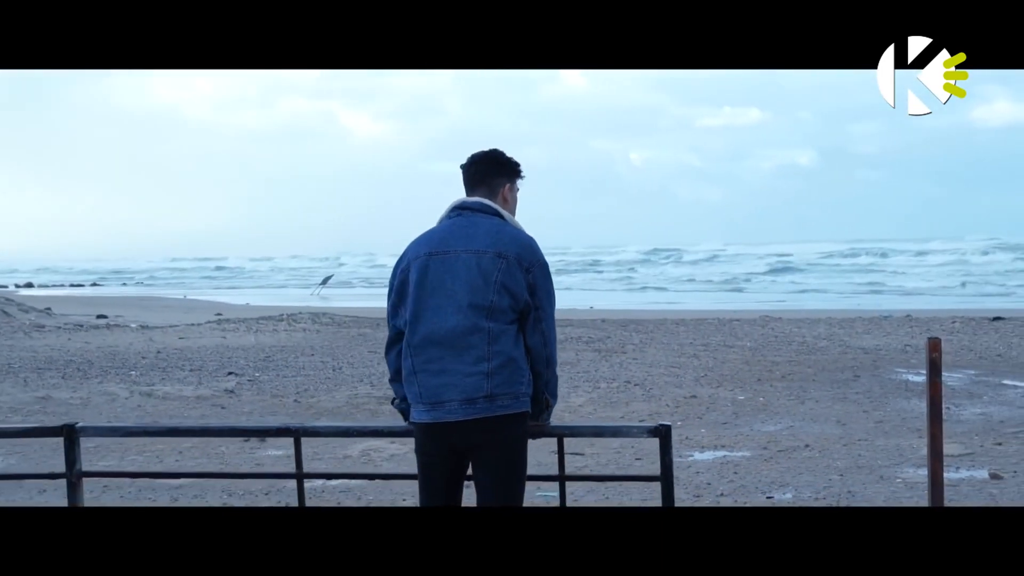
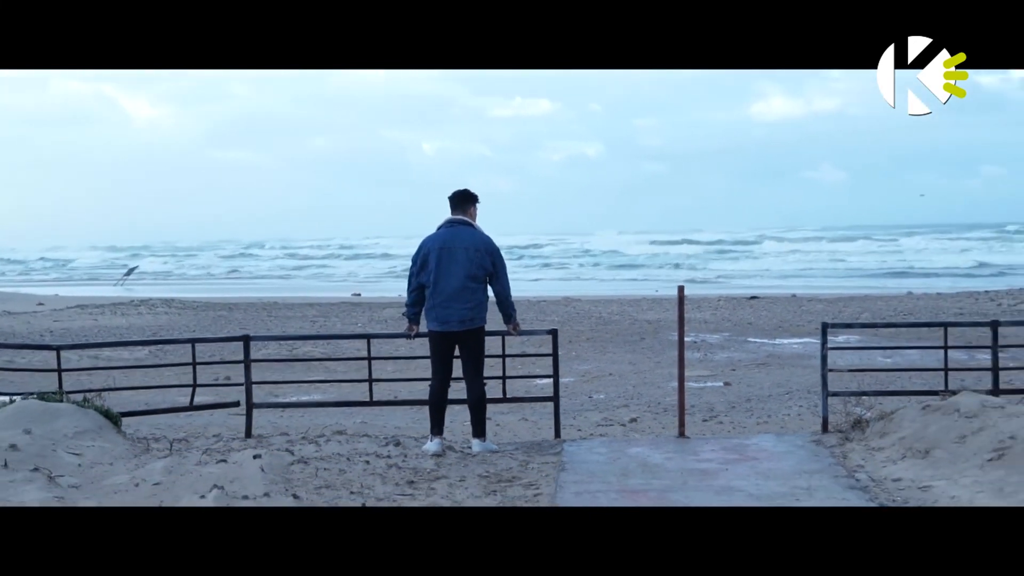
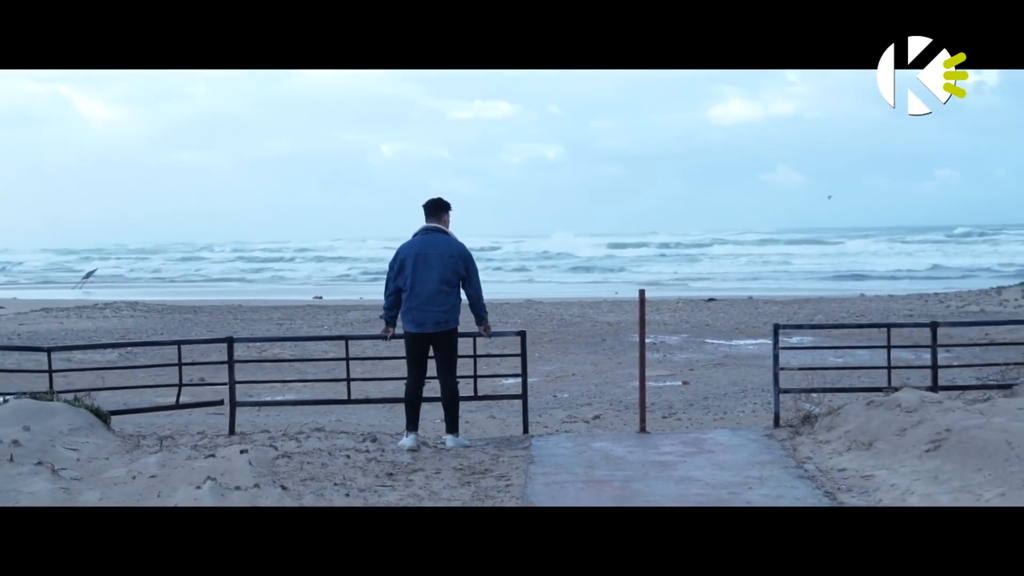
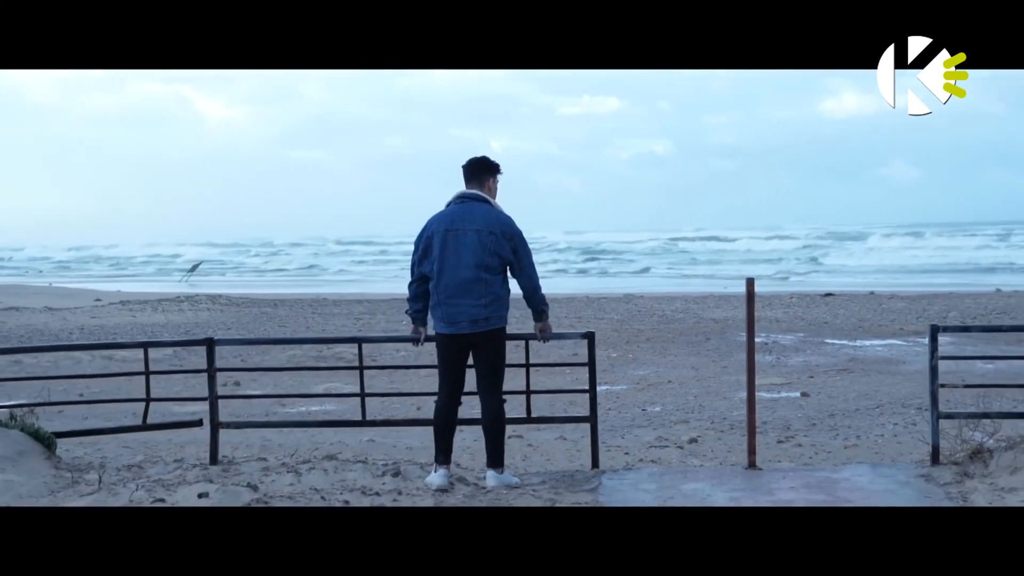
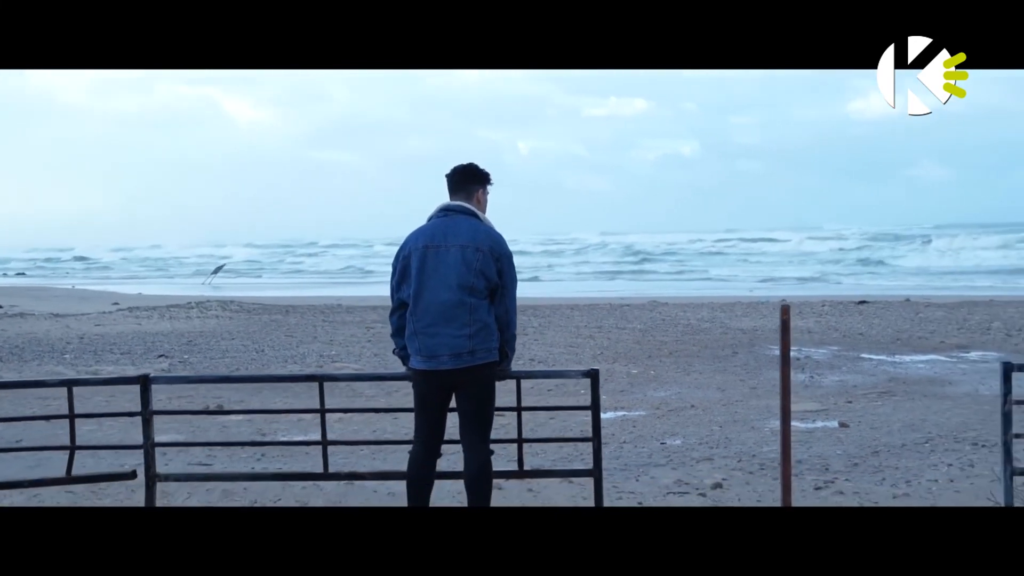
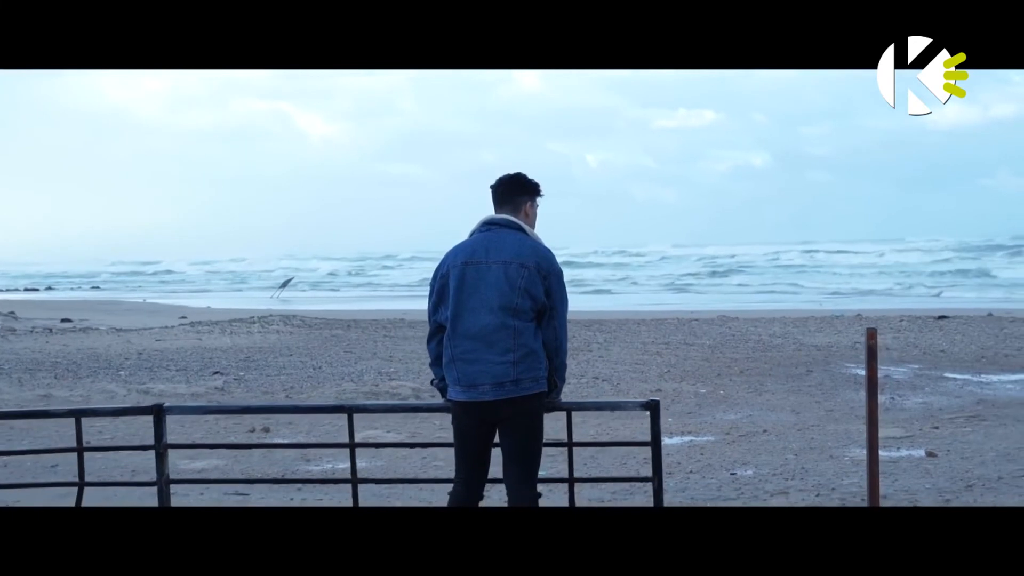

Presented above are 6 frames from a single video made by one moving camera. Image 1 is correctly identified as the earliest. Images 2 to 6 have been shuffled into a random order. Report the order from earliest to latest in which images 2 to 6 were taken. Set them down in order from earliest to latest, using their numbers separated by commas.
6, 5, 4, 2, 3
